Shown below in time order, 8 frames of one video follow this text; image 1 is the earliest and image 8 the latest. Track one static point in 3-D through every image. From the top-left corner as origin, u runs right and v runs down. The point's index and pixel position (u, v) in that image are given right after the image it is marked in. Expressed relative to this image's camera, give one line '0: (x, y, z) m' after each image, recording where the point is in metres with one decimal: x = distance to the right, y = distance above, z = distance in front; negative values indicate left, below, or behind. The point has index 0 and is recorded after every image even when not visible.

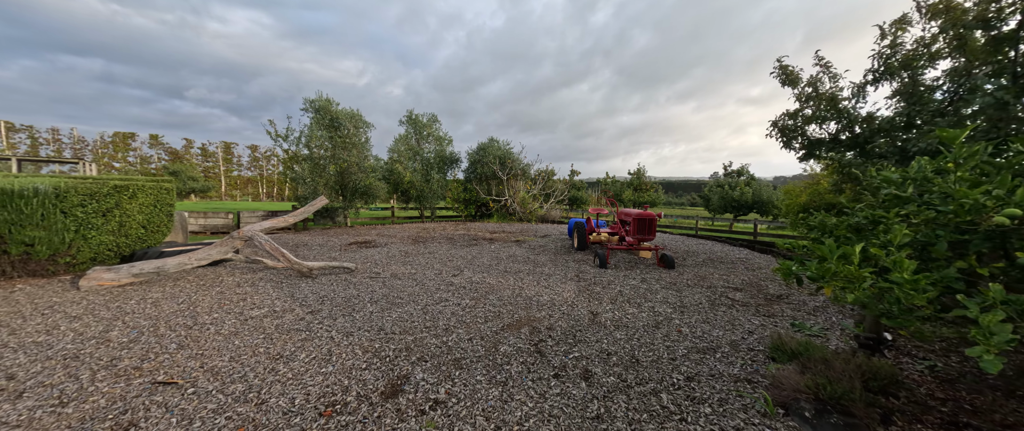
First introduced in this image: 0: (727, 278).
0: (+3.3, -1.0, +5.4) m
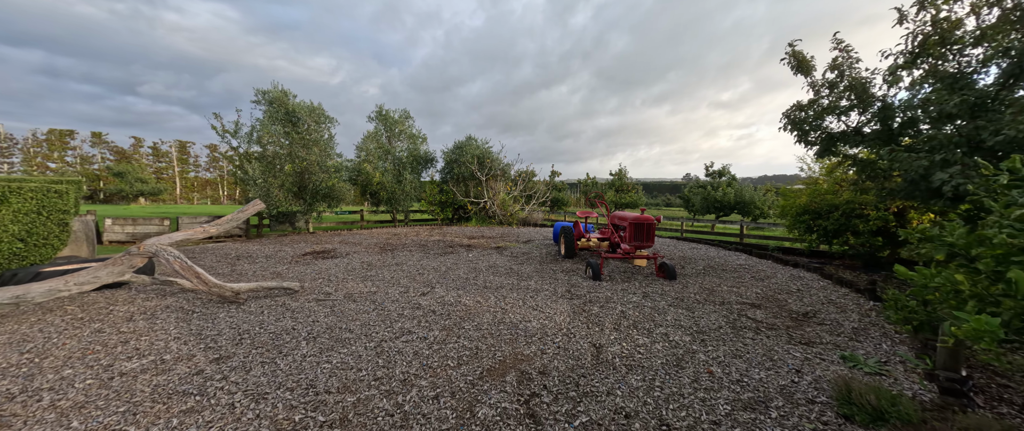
0: (+3.1, -1.0, +4.7) m
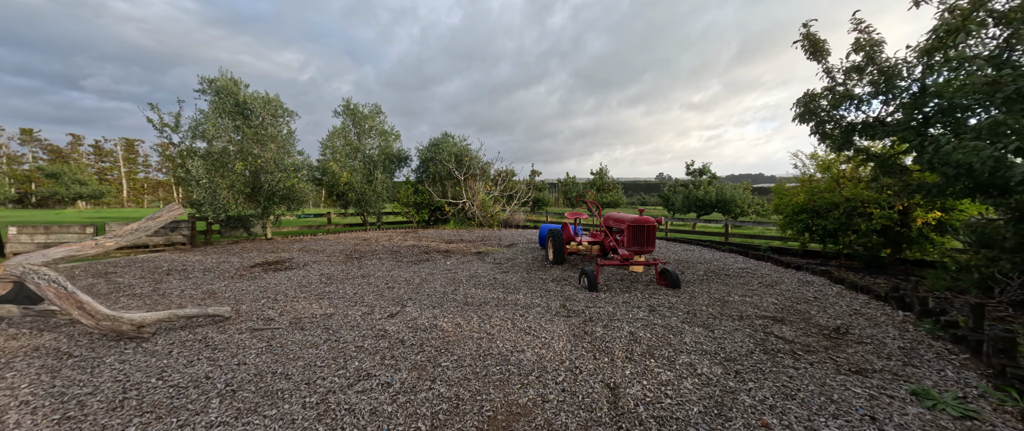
0: (+2.9, -1.1, +4.2) m
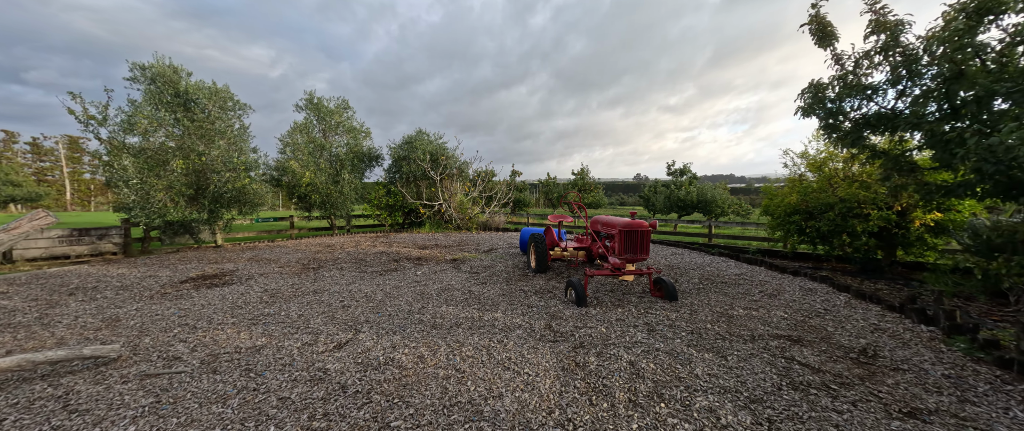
0: (+2.7, -1.1, +3.7) m
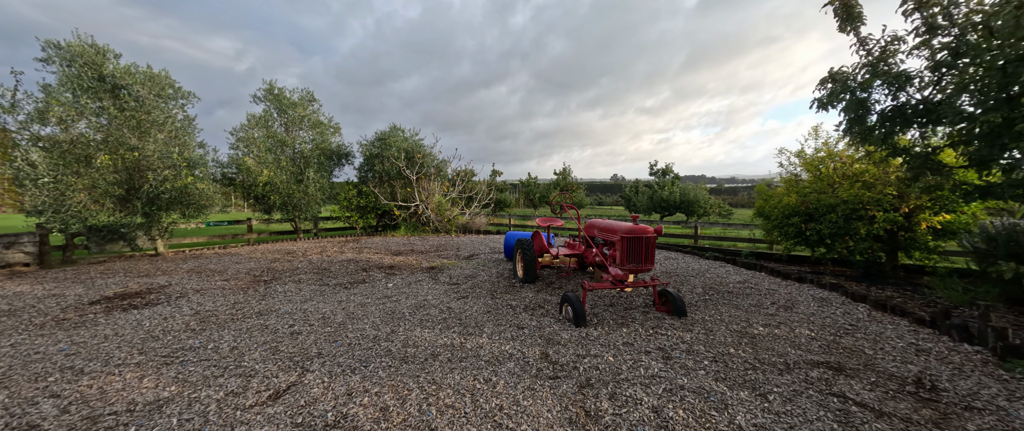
0: (+2.6, -1.1, +3.2) m
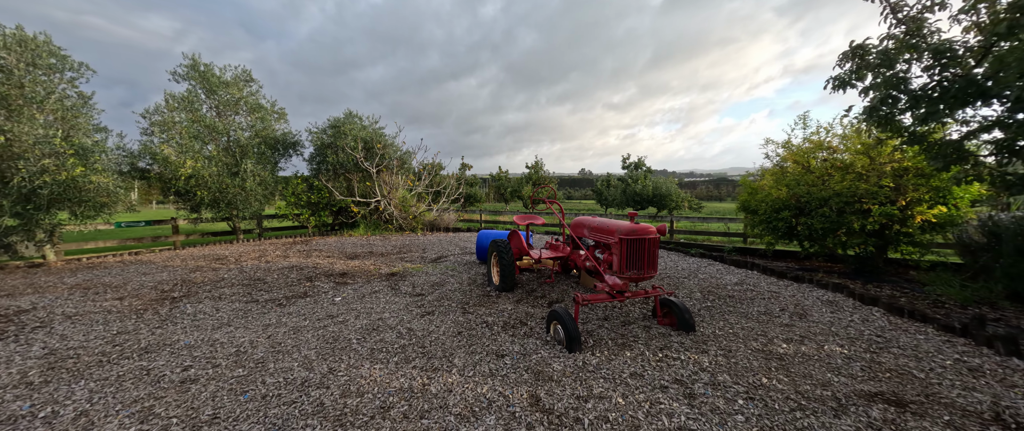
0: (+2.4, -1.1, +2.7) m
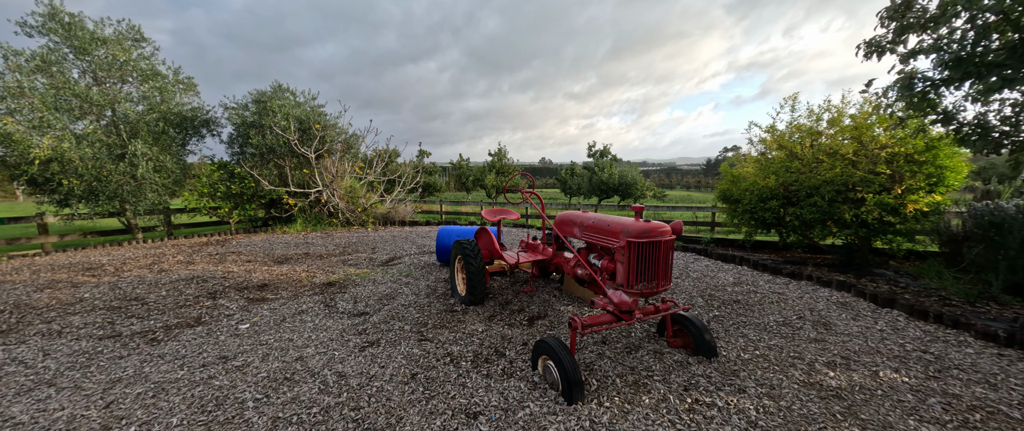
0: (+2.3, -1.1, +2.1) m
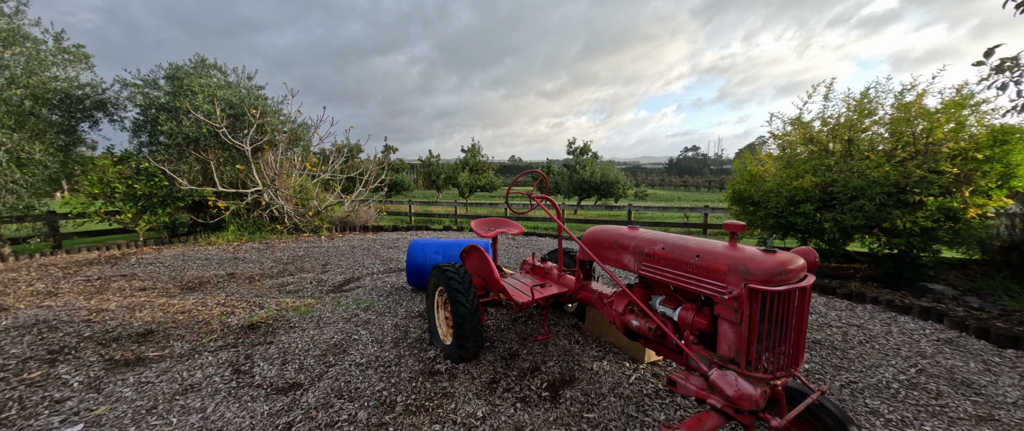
0: (+2.4, -1.2, +1.2) m
